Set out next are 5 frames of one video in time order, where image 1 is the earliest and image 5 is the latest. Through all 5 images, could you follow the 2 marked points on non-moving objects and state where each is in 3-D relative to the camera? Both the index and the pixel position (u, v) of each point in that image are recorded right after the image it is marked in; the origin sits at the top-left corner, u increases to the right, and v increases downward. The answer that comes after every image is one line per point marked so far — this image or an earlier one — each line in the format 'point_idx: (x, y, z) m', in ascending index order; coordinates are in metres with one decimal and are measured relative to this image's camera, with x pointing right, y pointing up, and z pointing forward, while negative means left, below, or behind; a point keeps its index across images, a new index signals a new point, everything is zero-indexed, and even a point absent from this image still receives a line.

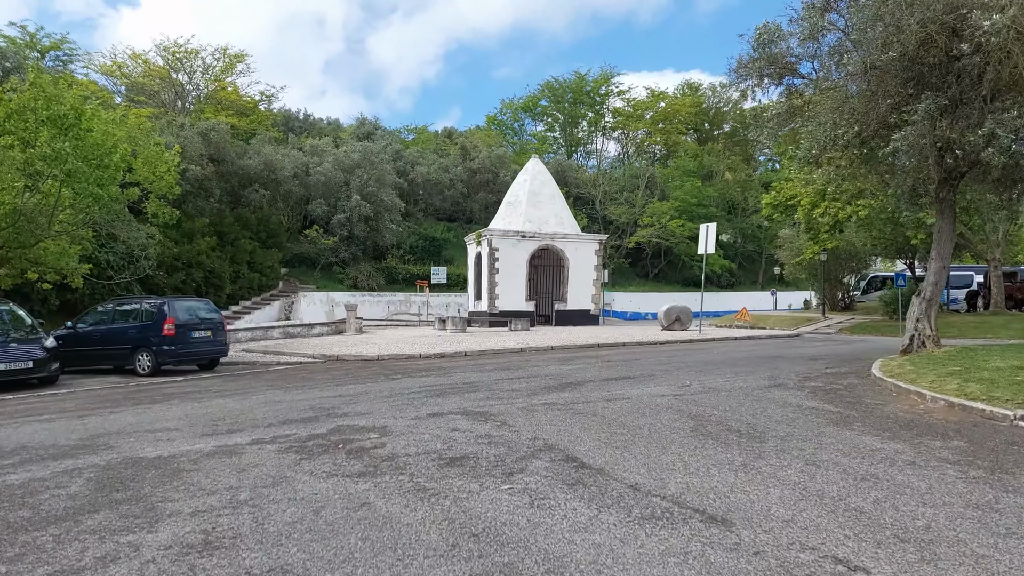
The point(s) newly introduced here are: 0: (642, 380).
0: (+1.8, -1.3, +9.7) m
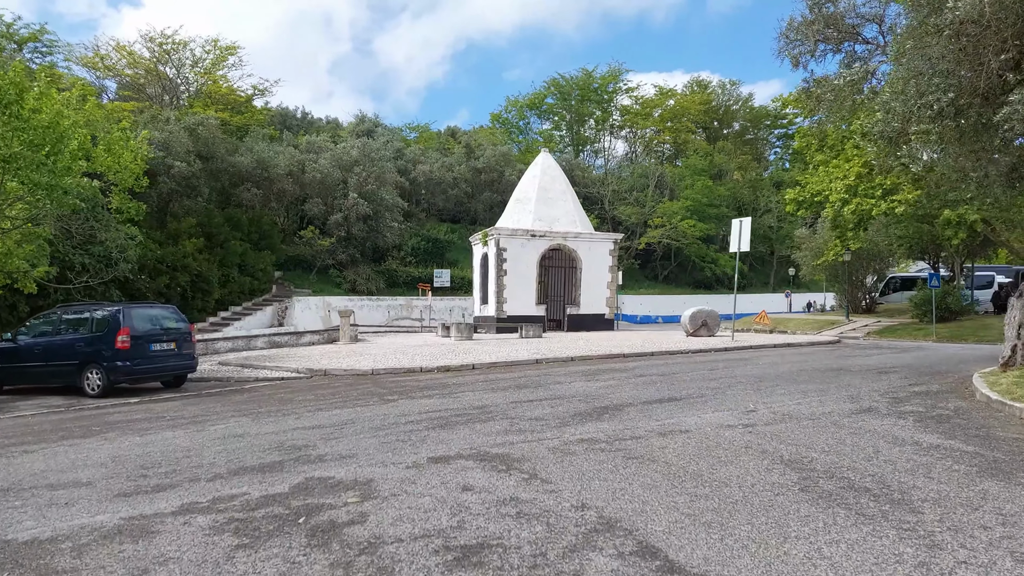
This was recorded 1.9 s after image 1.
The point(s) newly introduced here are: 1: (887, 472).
0: (+2.1, -1.3, +7.9) m
1: (+2.7, -1.3, +4.9) m
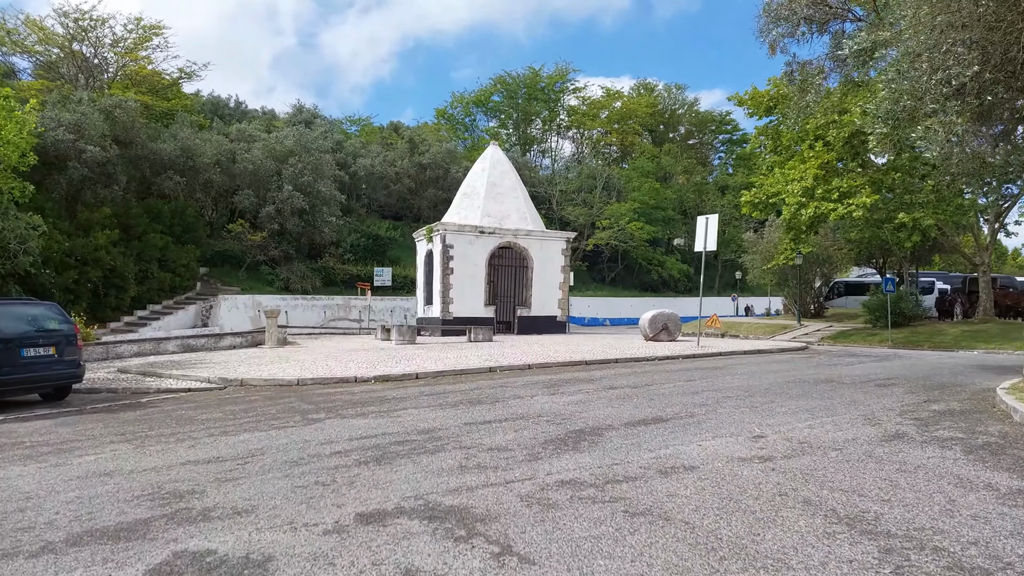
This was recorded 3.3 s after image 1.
0: (+1.6, -1.3, +6.5) m
1: (+2.5, -1.3, +3.6) m
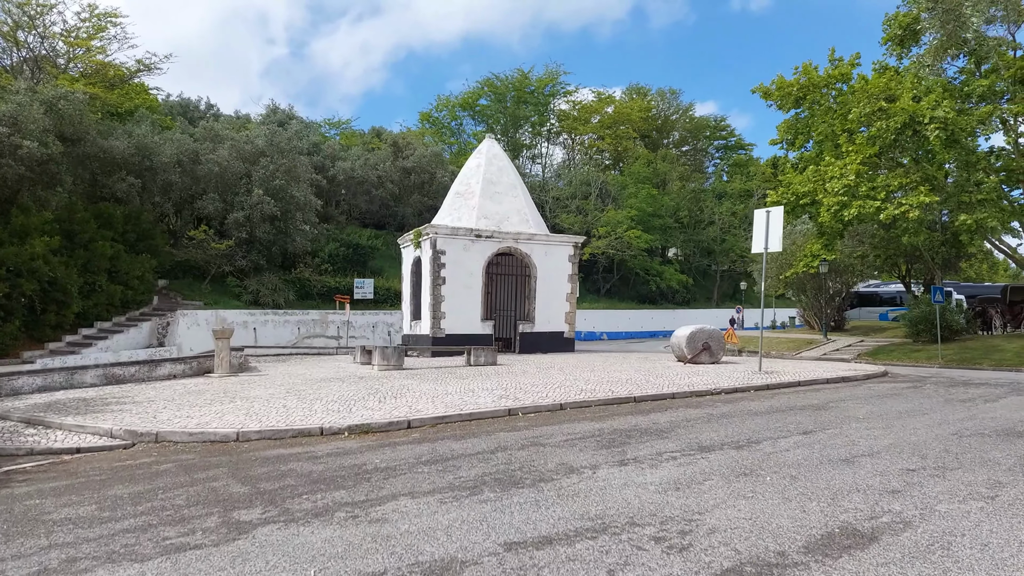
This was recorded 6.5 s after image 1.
0: (+2.1, -1.4, +3.4) m
1: (+3.0, -1.3, +0.5) m
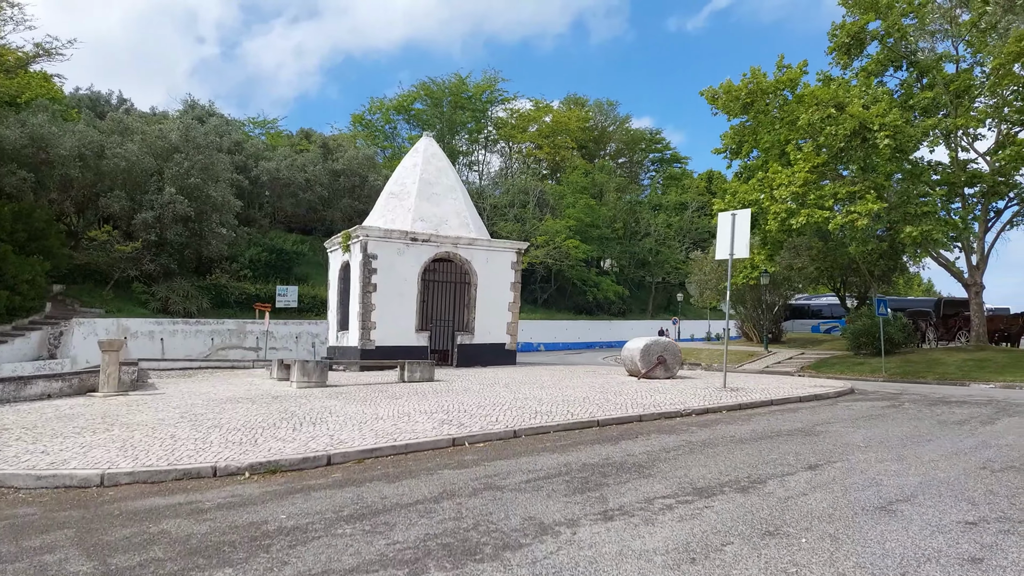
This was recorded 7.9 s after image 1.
0: (+2.0, -1.4, +2.2) m
1: (+3.2, -1.2, -0.6) m
